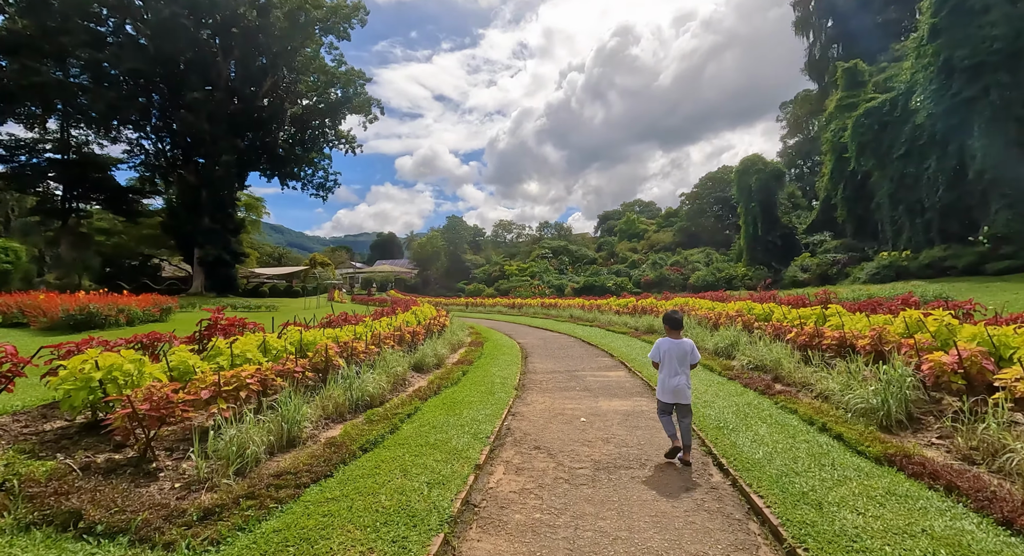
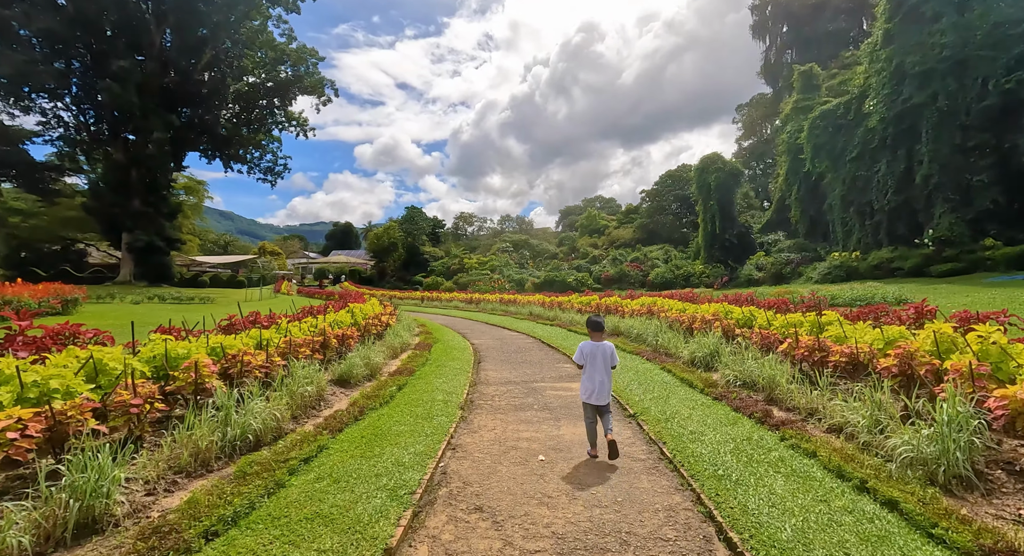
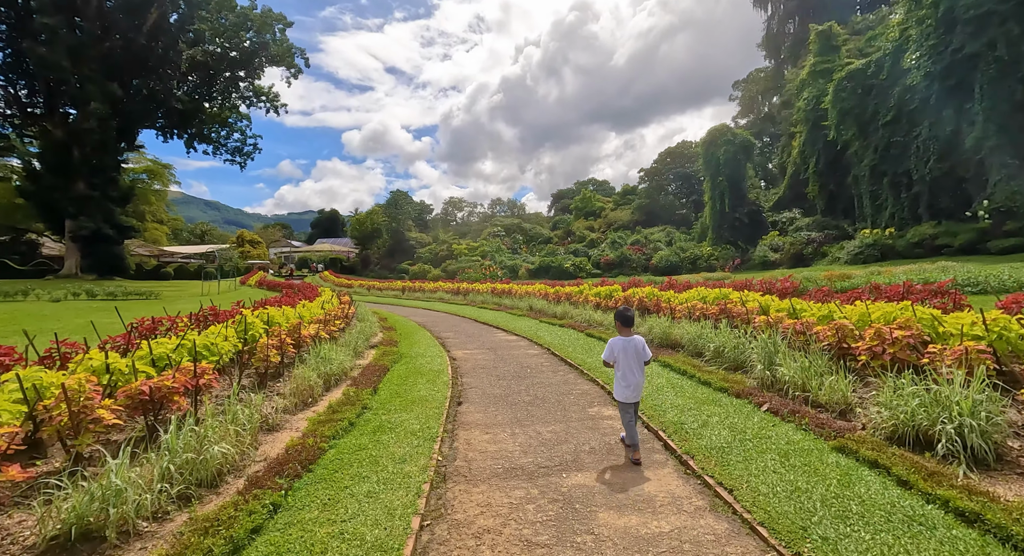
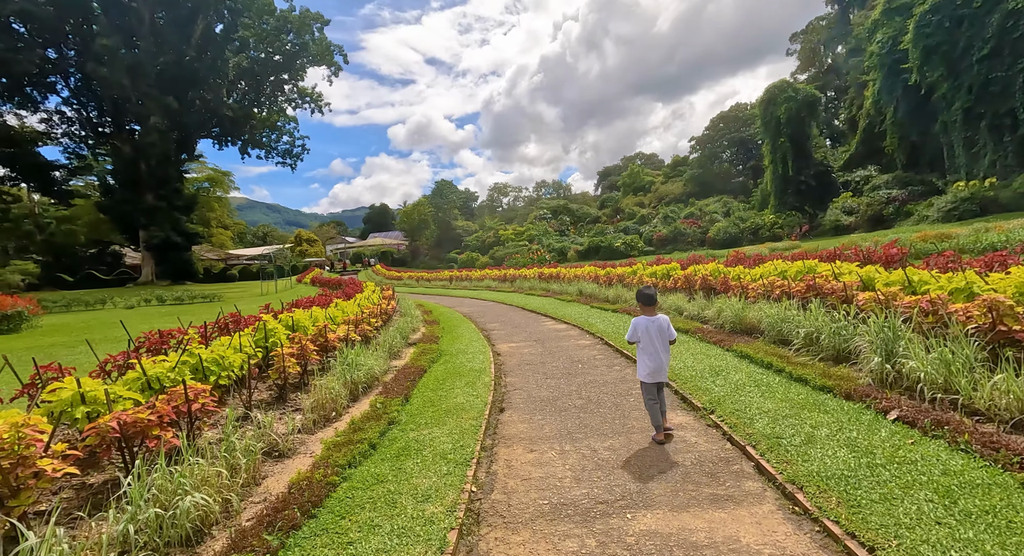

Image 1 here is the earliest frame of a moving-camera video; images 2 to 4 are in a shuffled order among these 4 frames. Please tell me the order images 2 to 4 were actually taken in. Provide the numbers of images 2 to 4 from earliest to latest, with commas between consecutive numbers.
2, 3, 4
